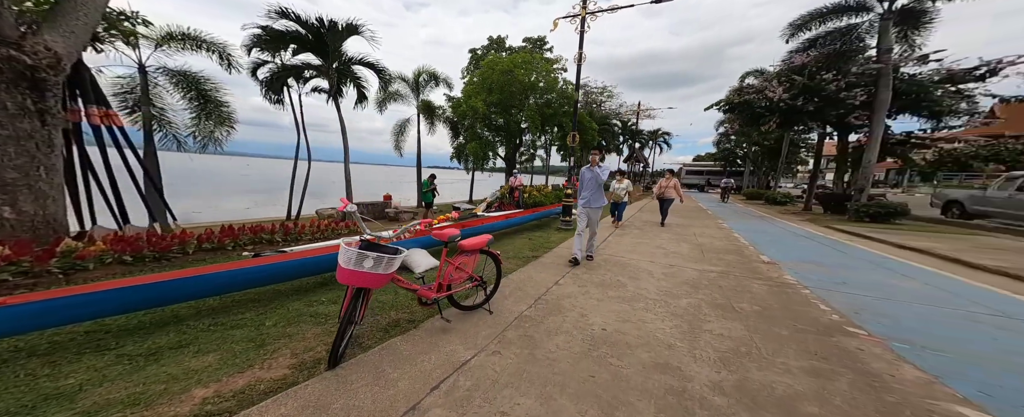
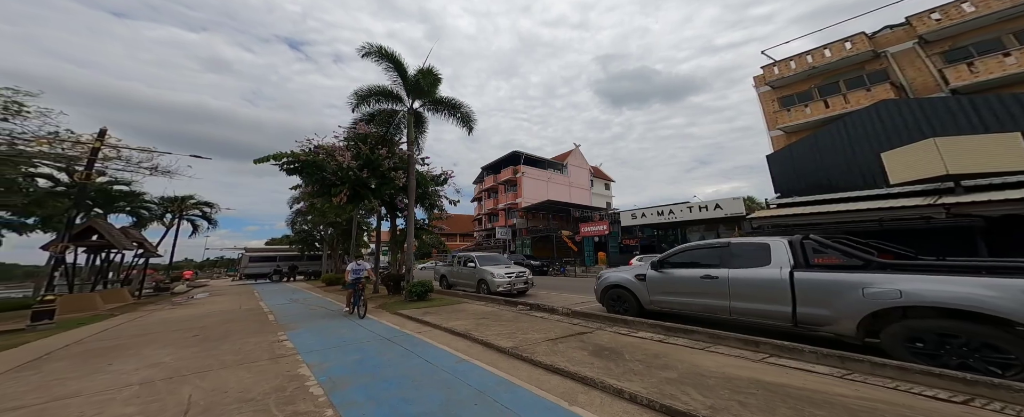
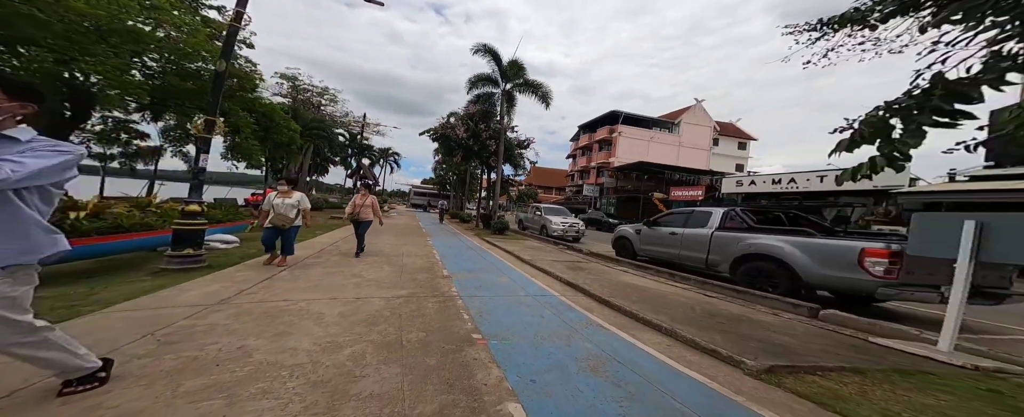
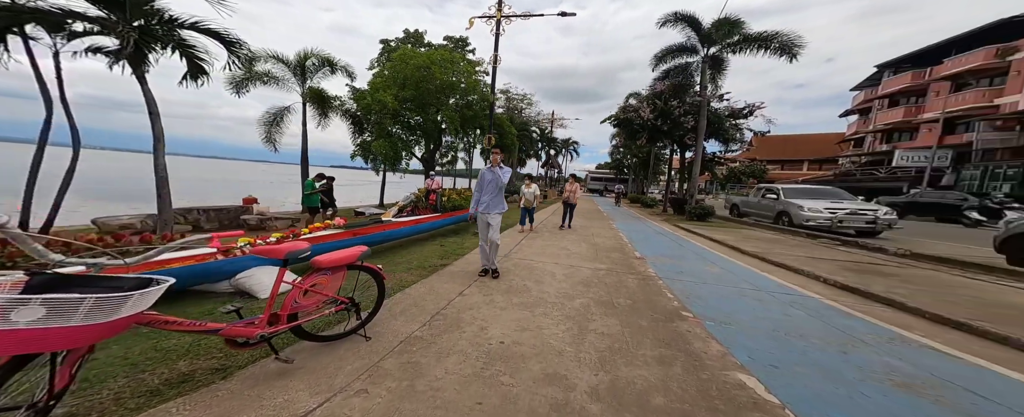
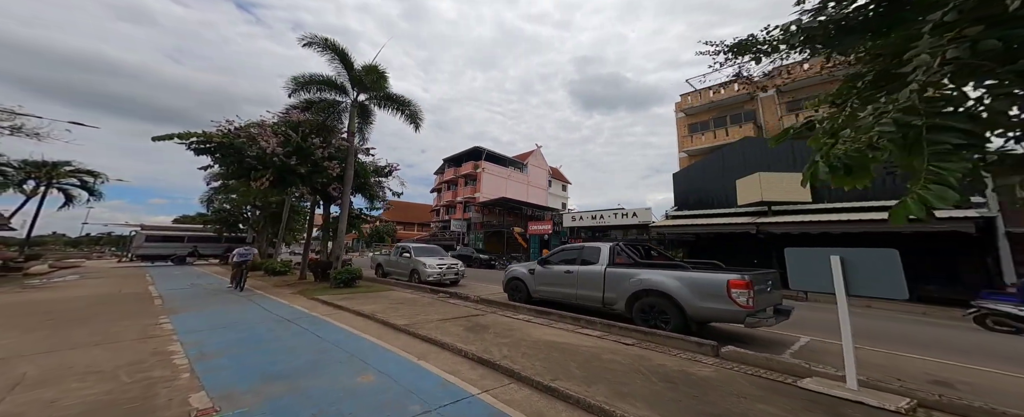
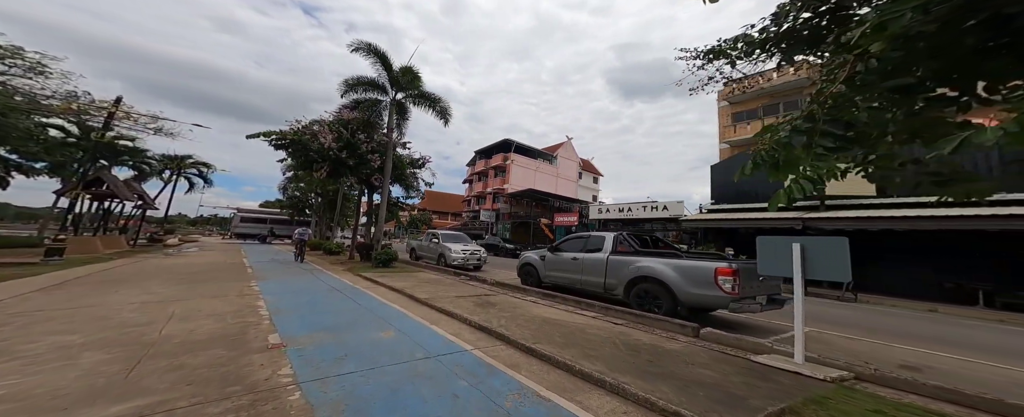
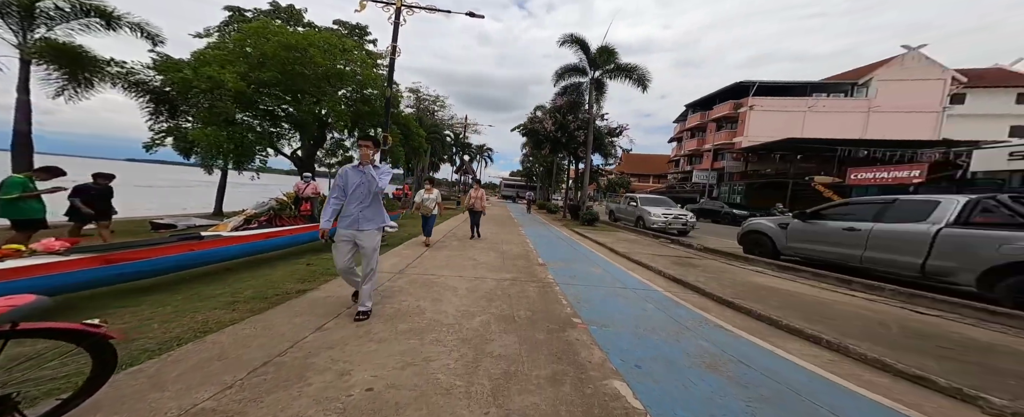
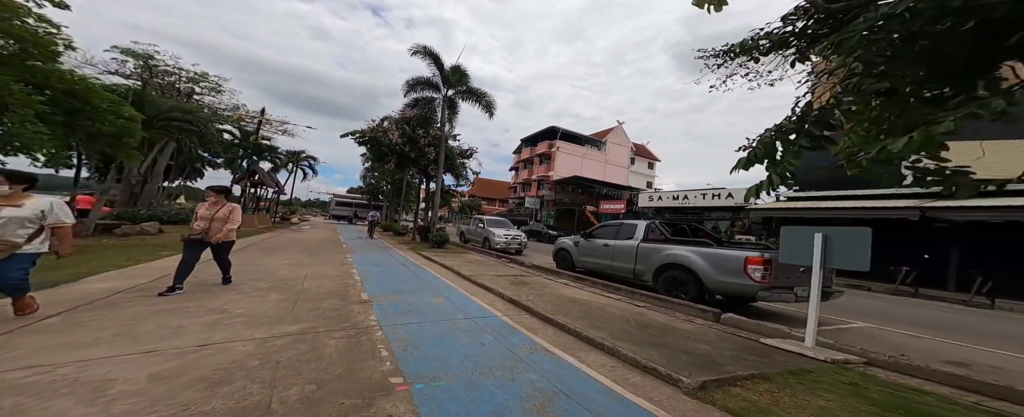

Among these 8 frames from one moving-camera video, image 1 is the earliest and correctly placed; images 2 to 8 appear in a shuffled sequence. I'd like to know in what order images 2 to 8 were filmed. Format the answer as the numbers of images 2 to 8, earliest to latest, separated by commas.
4, 7, 3, 8, 6, 5, 2
